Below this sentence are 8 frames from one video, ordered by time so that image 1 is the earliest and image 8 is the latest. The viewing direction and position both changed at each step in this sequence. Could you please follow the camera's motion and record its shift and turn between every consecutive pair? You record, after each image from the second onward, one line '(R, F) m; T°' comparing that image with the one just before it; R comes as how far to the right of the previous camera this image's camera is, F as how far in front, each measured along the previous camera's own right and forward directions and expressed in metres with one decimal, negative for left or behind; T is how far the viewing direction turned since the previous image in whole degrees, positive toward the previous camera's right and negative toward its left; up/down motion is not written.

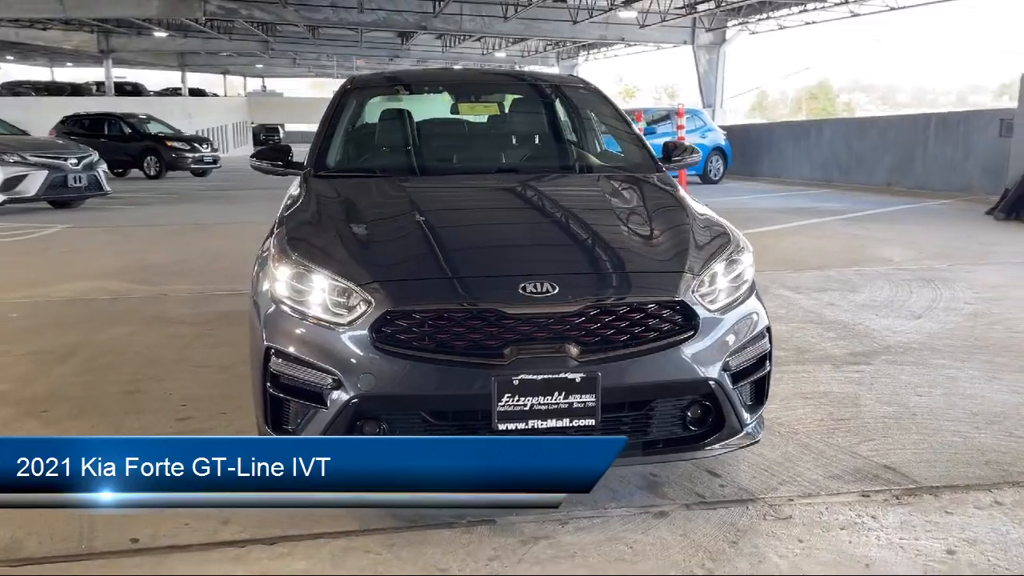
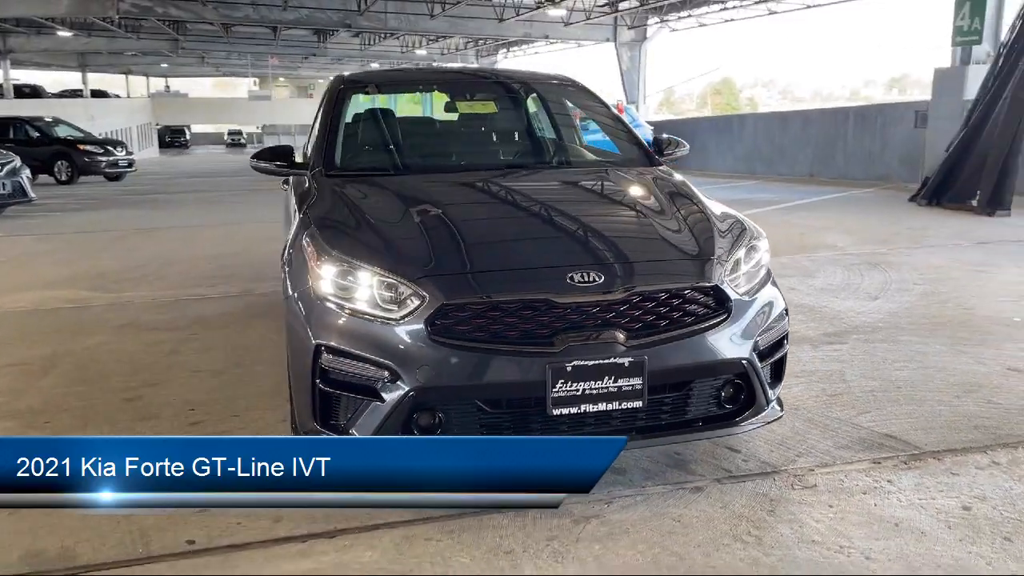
(-0.4, -0.1) m; +5°
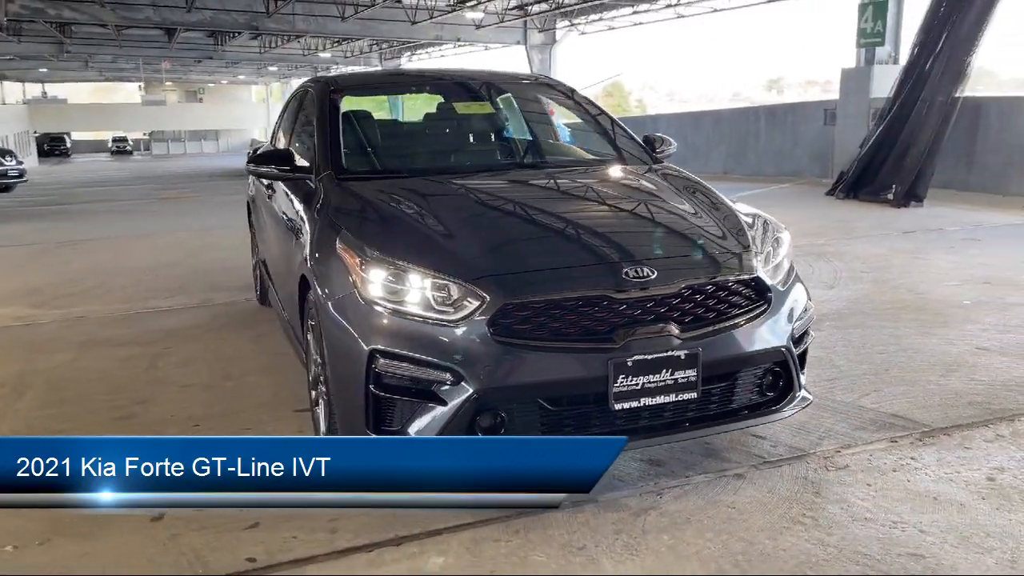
(-0.5, 0.0) m; +6°
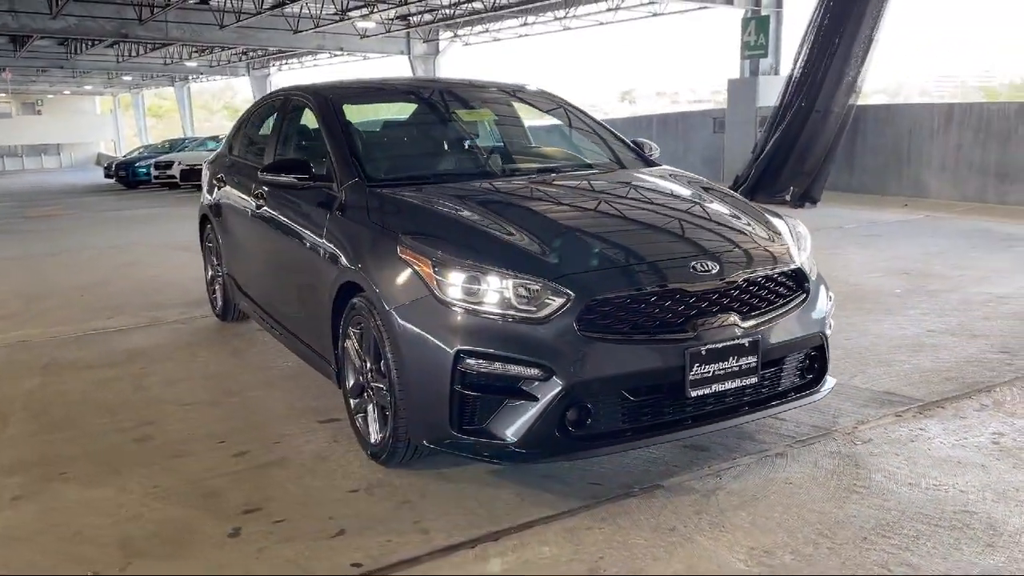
(-0.7, 0.0) m; +9°
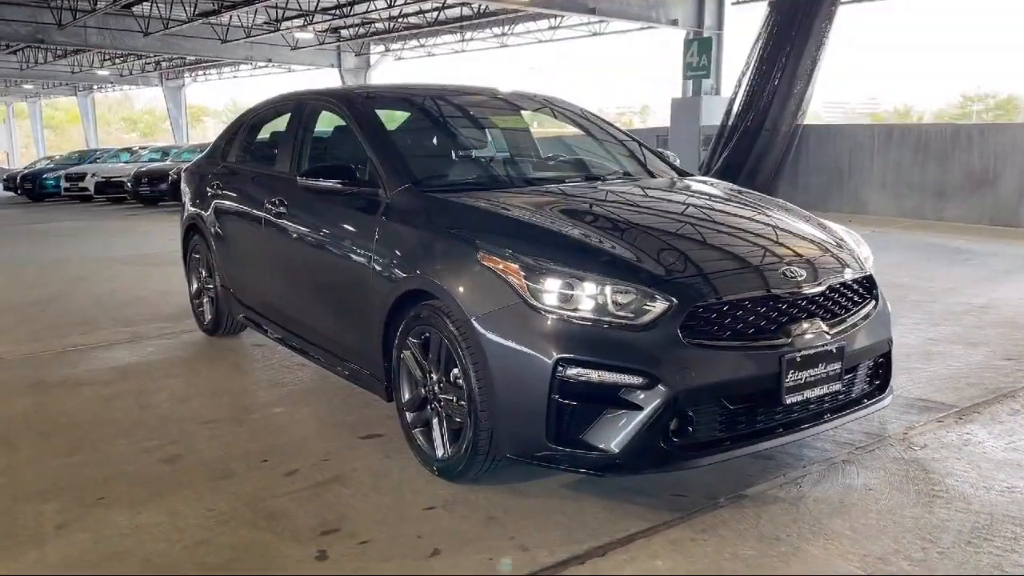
(-0.6, +0.1) m; +6°
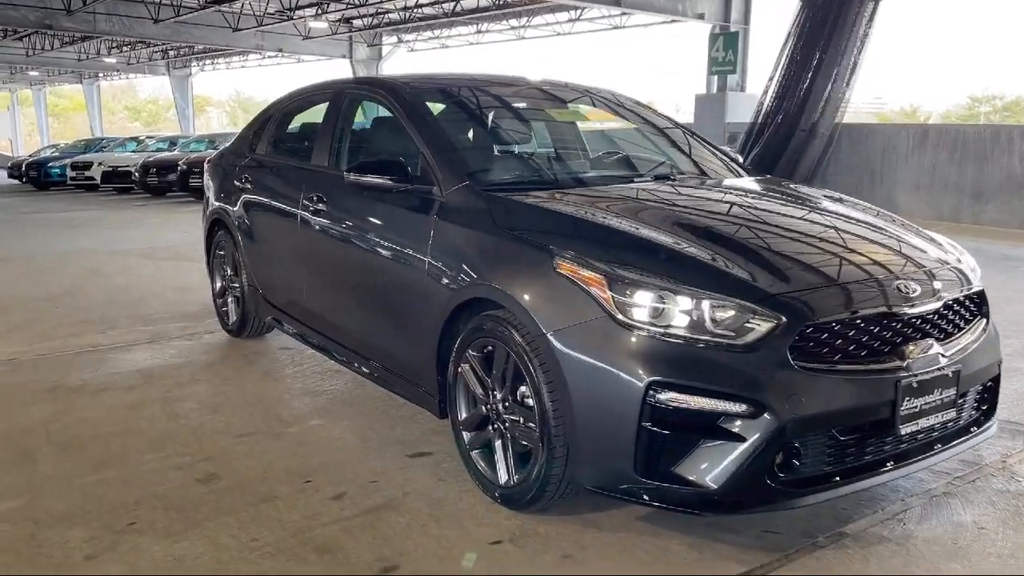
(-0.2, +0.3) m; 0°
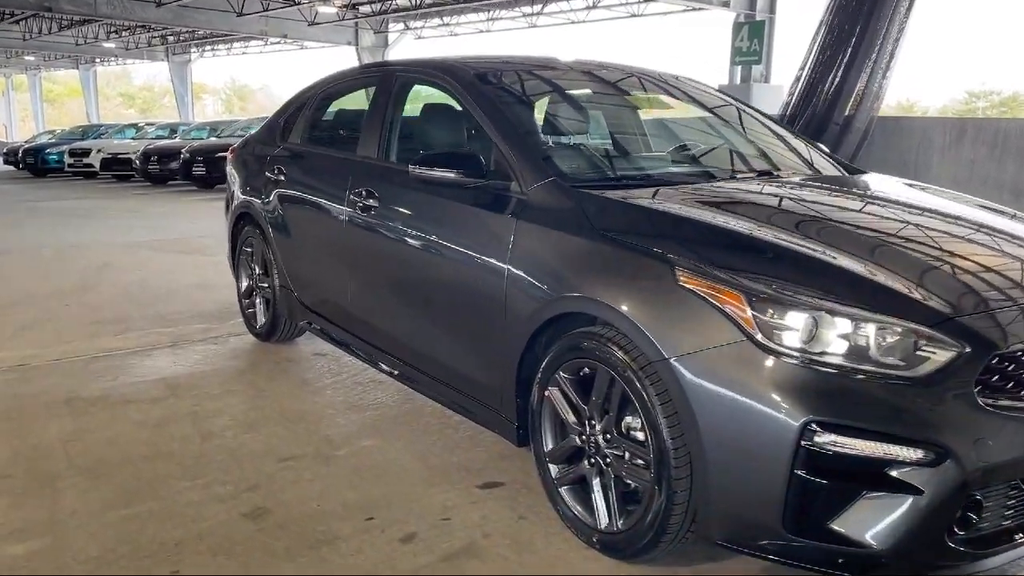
(-0.3, +0.4) m; 0°
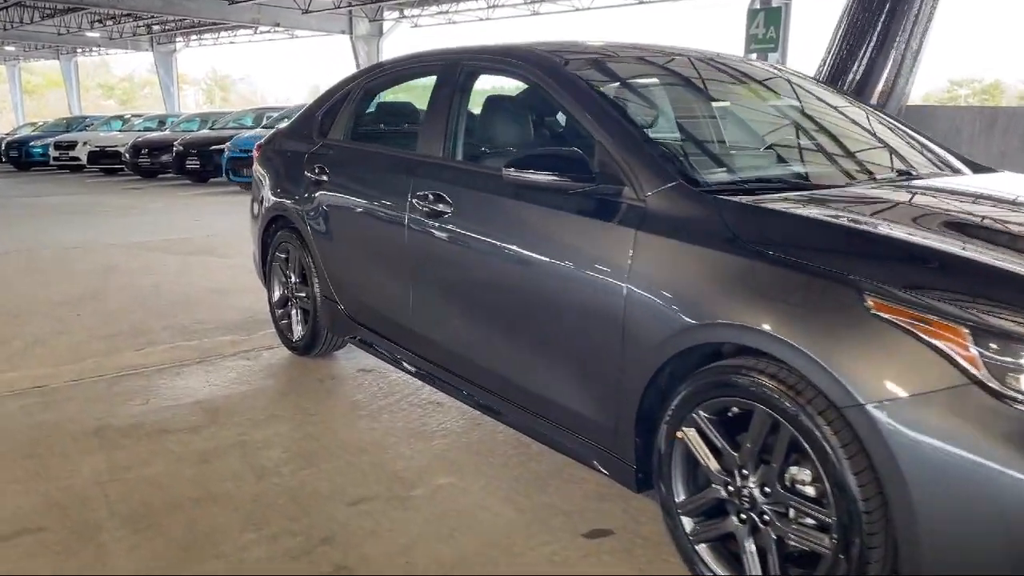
(-0.4, +0.4) m; +1°
